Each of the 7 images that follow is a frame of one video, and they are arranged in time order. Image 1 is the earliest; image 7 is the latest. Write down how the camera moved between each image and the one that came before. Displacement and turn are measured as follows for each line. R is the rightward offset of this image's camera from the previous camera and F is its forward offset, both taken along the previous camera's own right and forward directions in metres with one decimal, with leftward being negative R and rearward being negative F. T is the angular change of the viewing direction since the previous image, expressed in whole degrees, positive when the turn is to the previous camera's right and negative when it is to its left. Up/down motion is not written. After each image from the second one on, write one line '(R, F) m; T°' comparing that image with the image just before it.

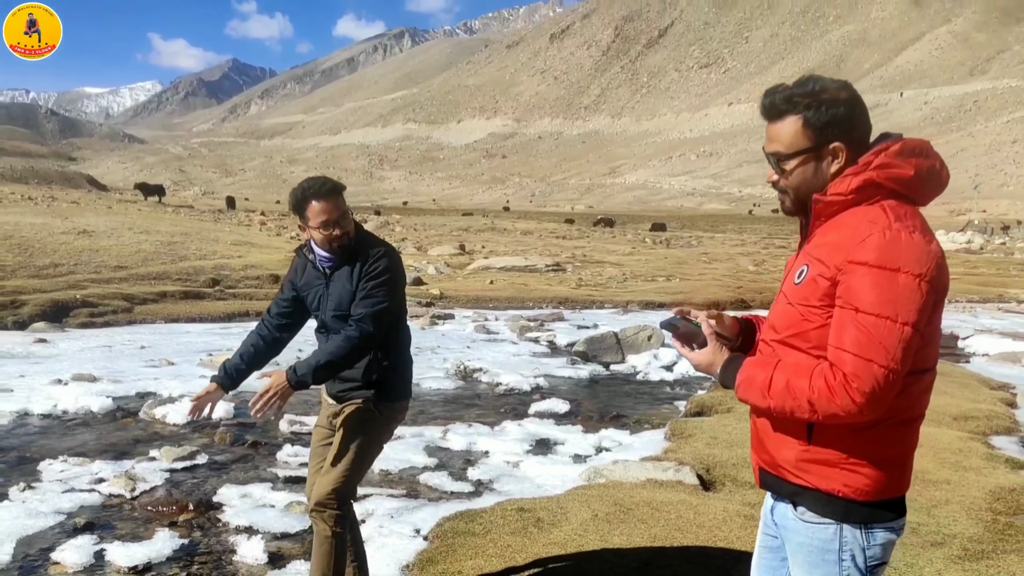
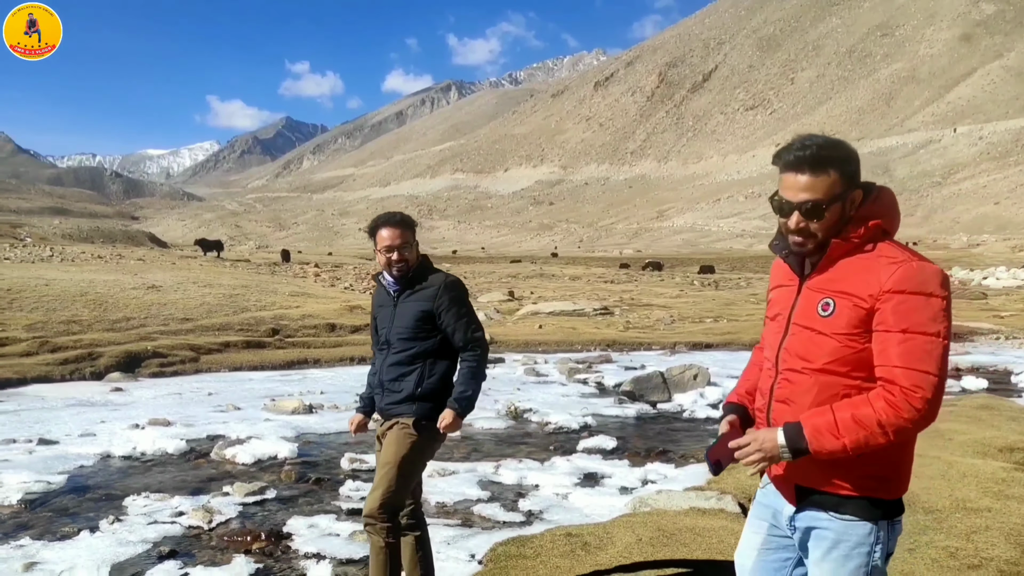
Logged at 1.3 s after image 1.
(+0.1, -0.5) m; -3°
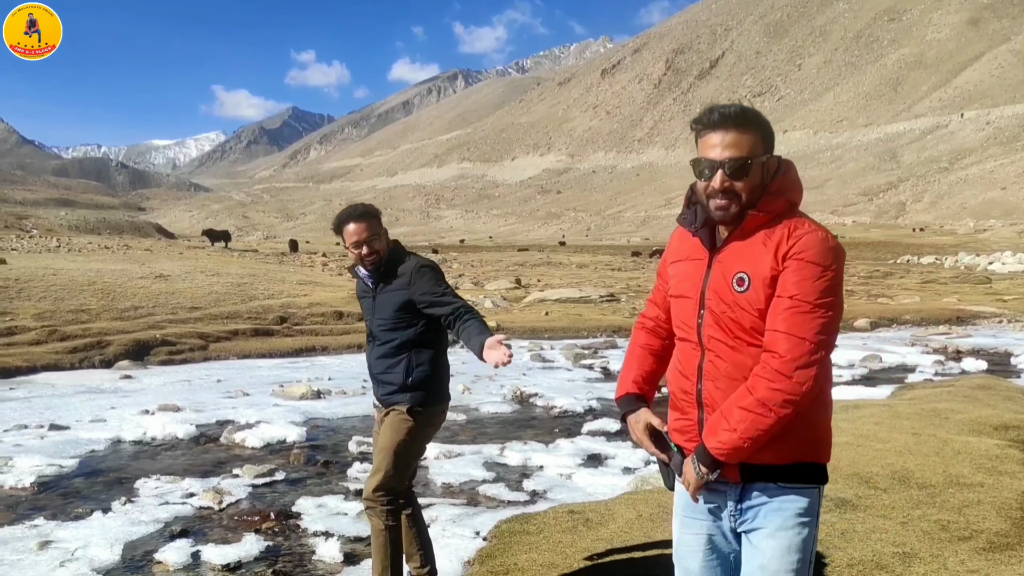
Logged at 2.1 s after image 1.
(0.0, -0.1) m; 0°
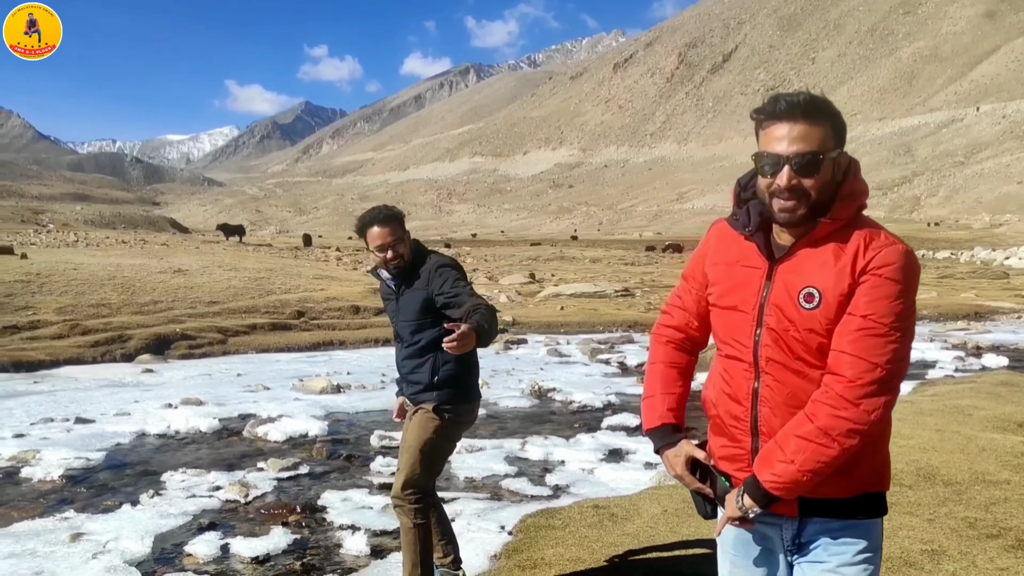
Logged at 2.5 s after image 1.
(-0.1, 0.0) m; -1°
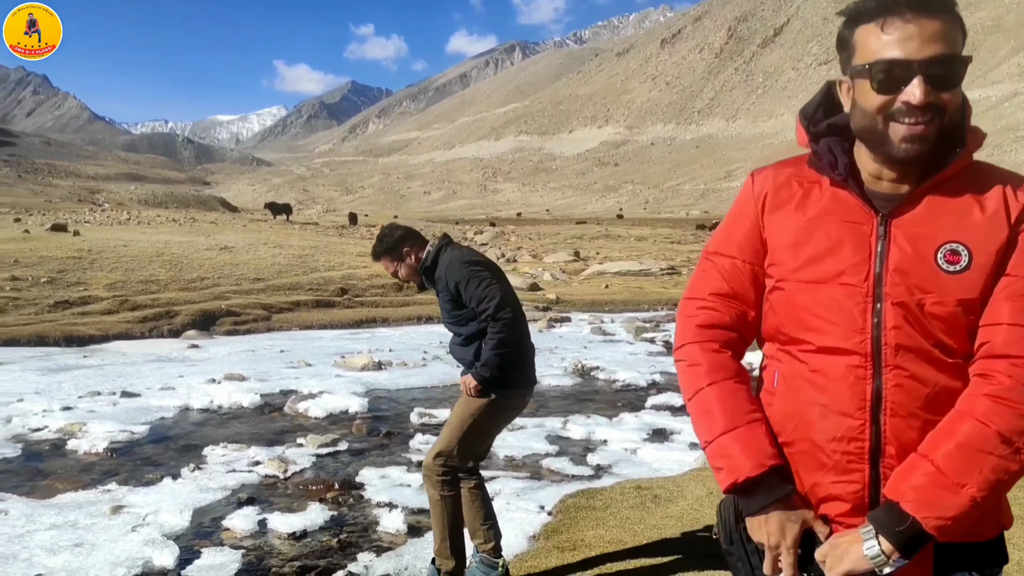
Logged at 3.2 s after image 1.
(0.0, +0.2) m; -3°
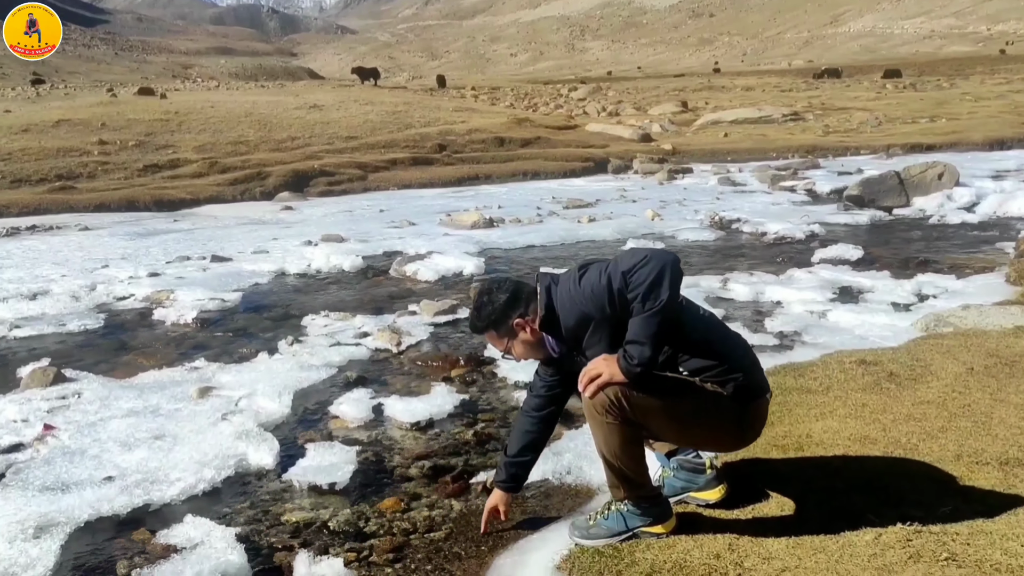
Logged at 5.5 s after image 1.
(-0.5, +1.6) m; -6°
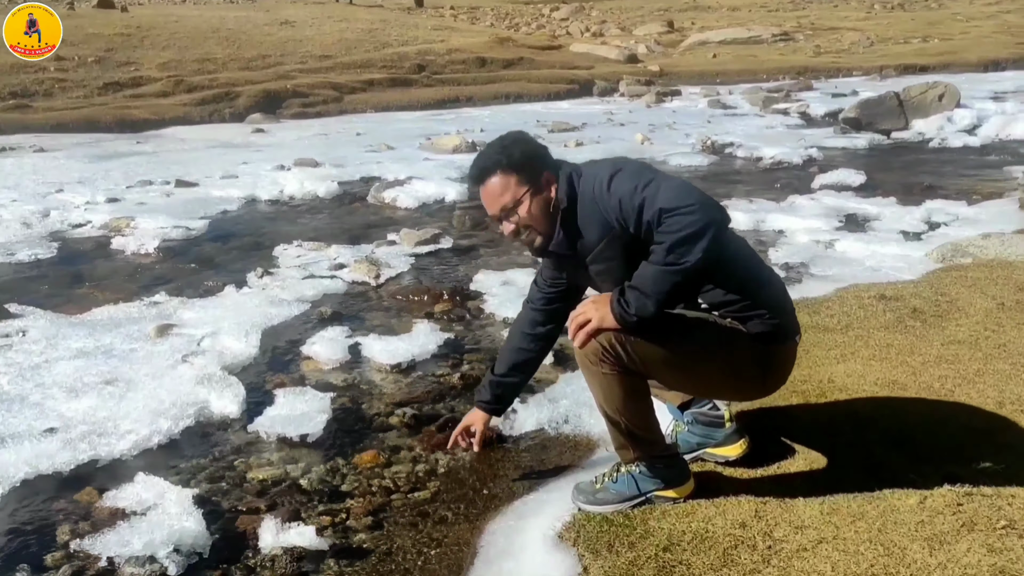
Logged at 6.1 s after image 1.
(-0.1, +0.5) m; +1°
